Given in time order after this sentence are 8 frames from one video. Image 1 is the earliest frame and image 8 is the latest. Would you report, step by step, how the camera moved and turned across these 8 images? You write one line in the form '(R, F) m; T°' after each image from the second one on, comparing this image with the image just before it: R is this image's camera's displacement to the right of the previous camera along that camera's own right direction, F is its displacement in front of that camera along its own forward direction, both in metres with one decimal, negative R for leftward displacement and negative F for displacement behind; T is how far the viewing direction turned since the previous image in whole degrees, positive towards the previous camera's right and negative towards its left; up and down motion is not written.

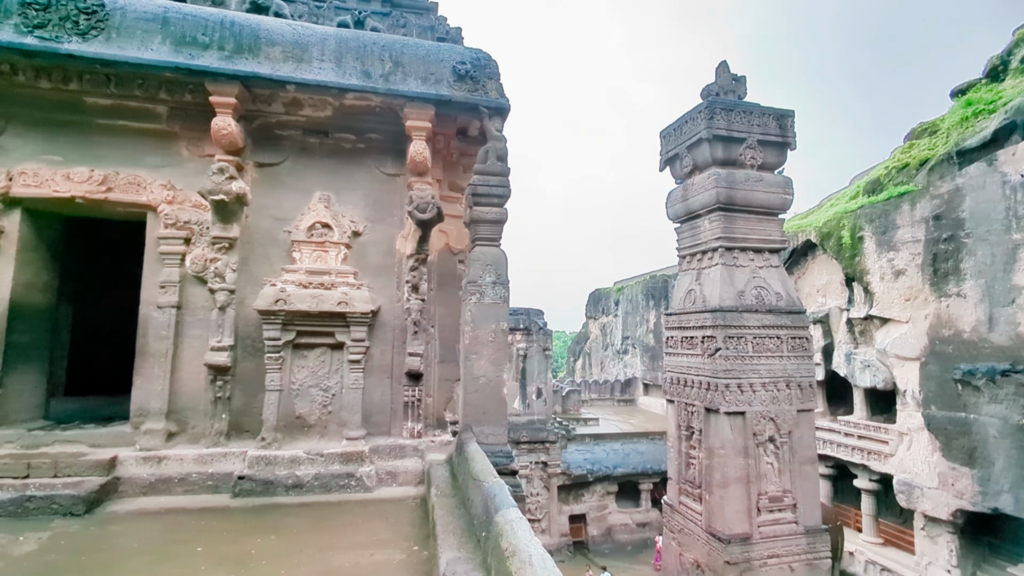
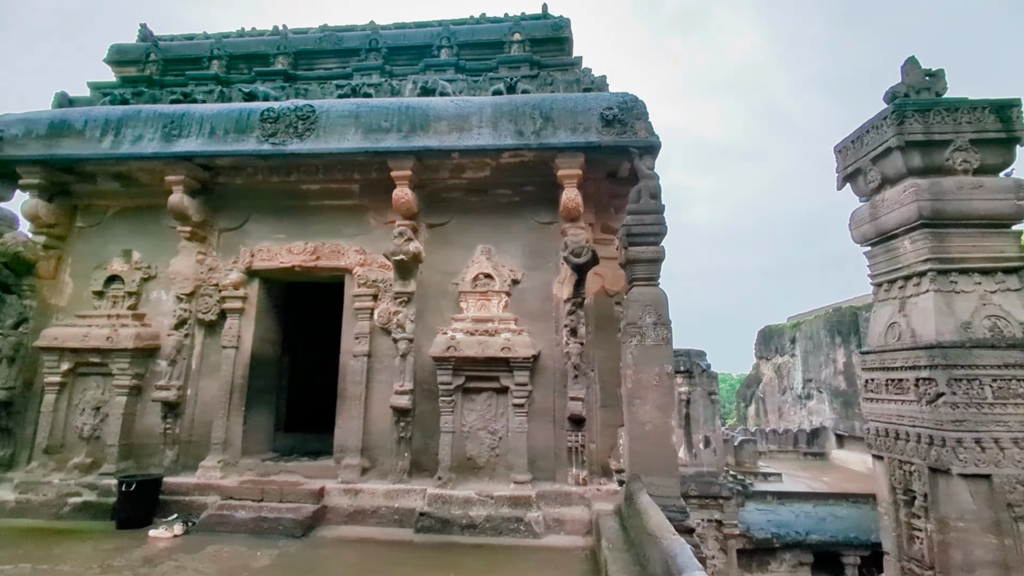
(-0.1, 0.0) m; -17°
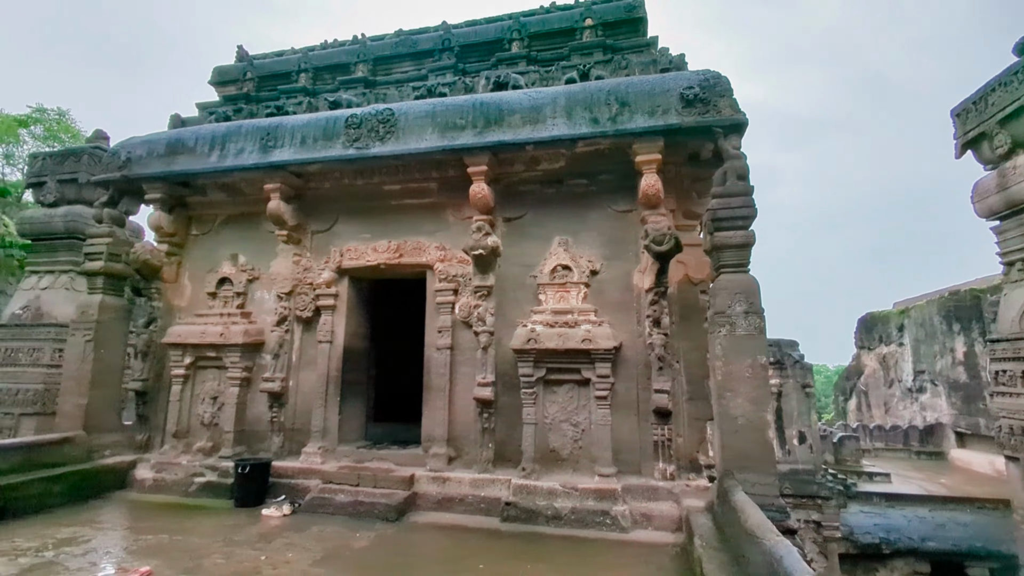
(-0.1, 0.0) m; -8°
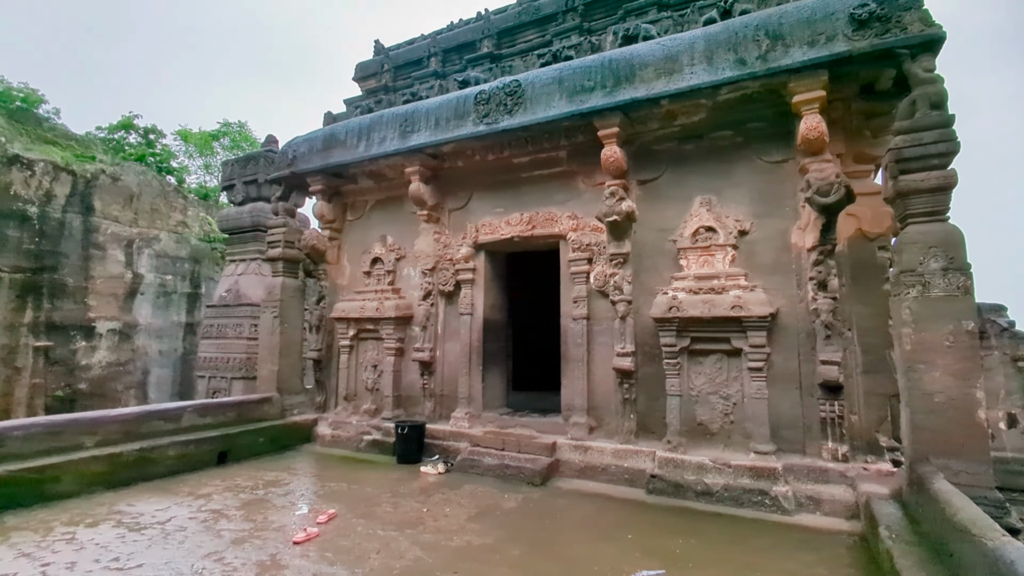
(-0.1, +0.1) m; -15°
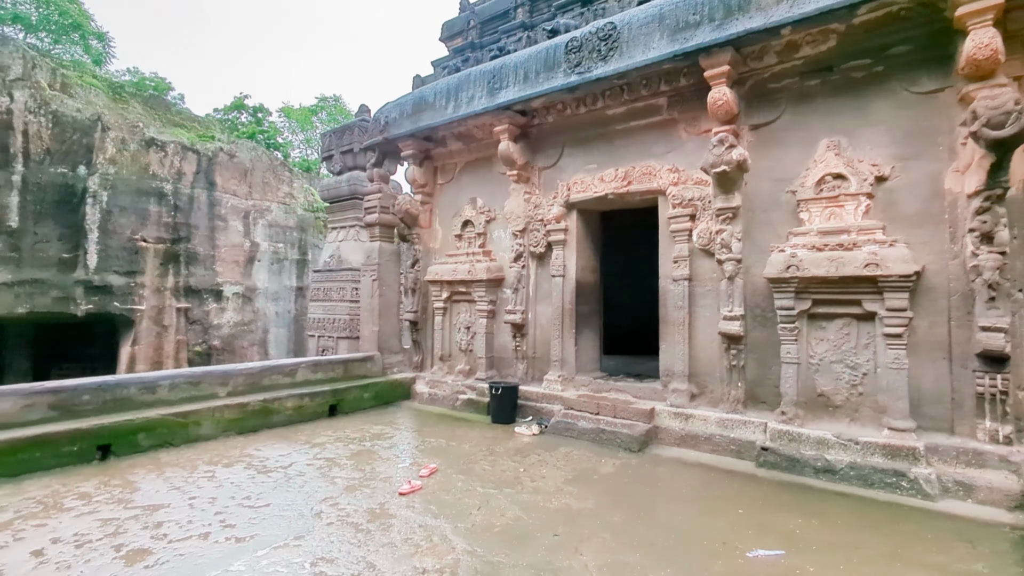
(-0.1, +0.1) m; -10°
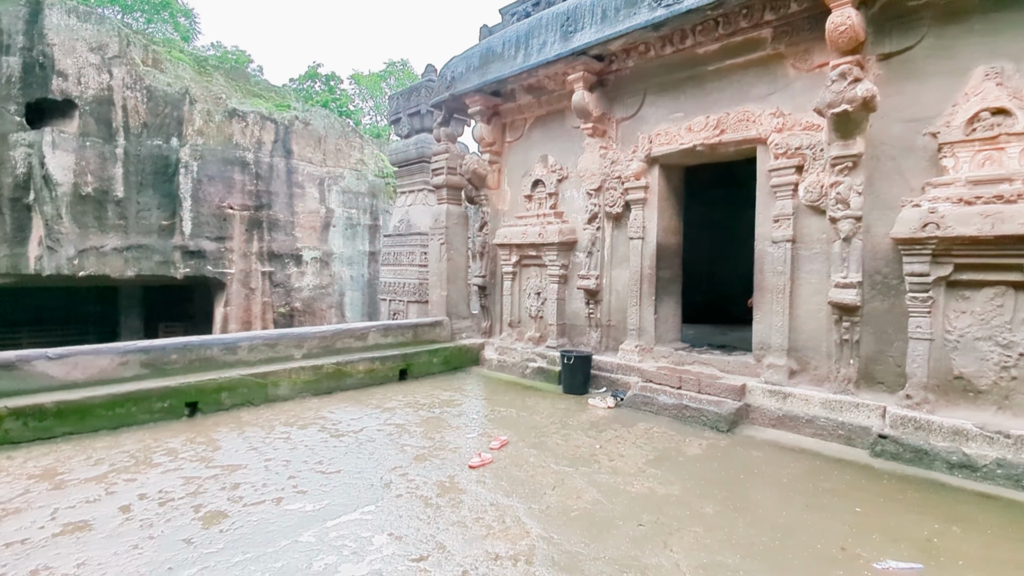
(-0.1, +0.3) m; -8°
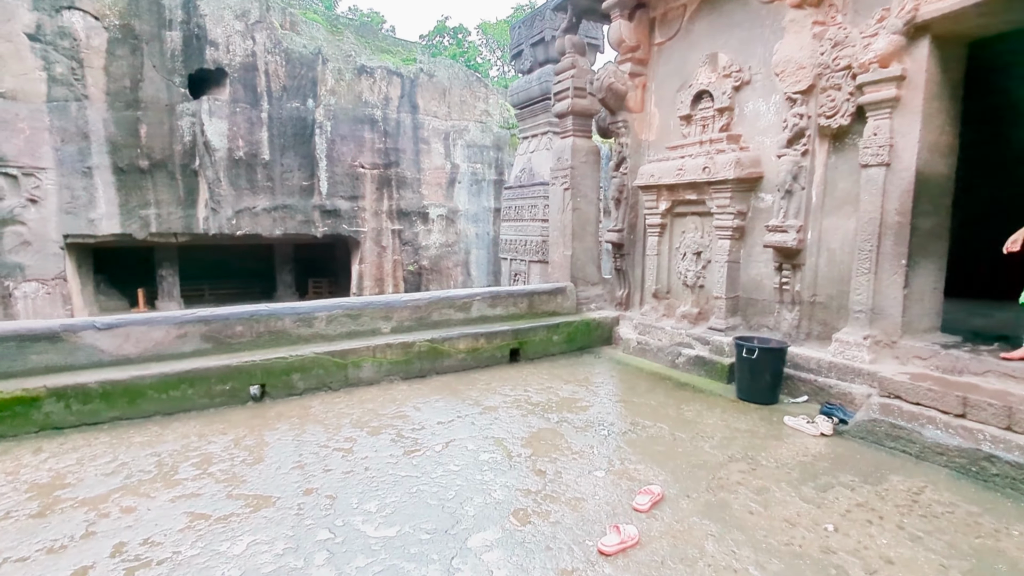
(-0.1, +1.3) m; -15°
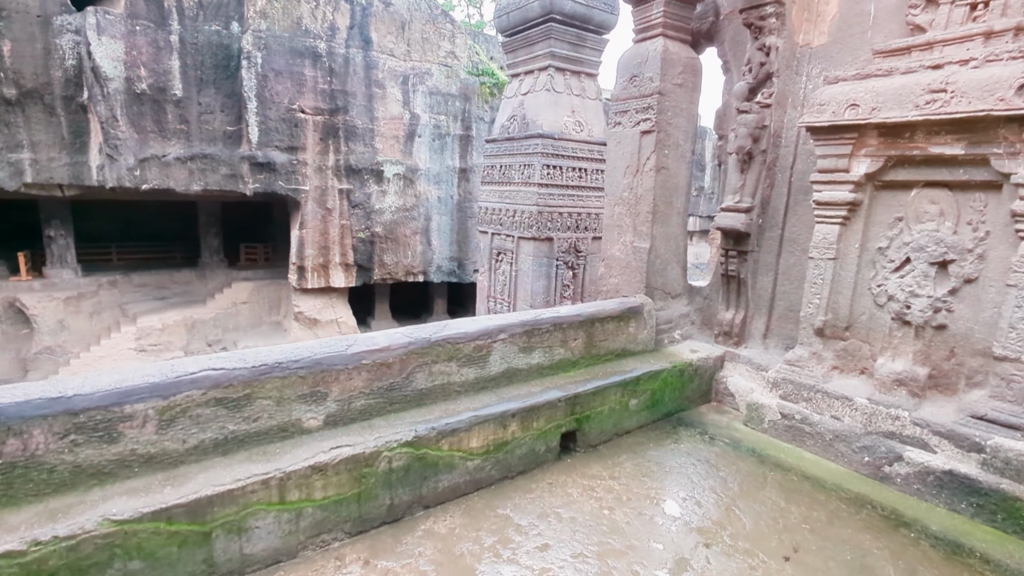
(-0.5, +2.1) m; +5°
